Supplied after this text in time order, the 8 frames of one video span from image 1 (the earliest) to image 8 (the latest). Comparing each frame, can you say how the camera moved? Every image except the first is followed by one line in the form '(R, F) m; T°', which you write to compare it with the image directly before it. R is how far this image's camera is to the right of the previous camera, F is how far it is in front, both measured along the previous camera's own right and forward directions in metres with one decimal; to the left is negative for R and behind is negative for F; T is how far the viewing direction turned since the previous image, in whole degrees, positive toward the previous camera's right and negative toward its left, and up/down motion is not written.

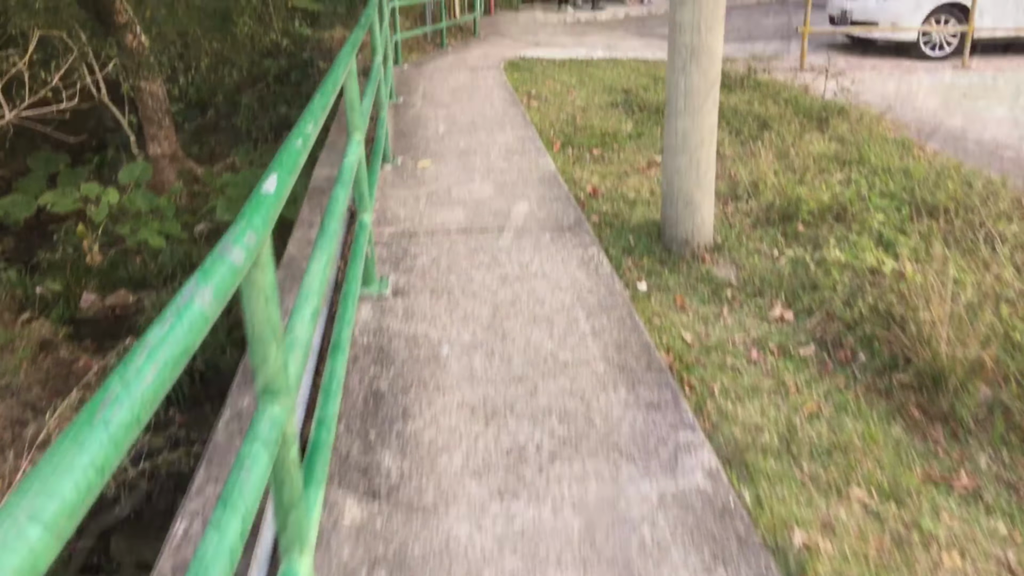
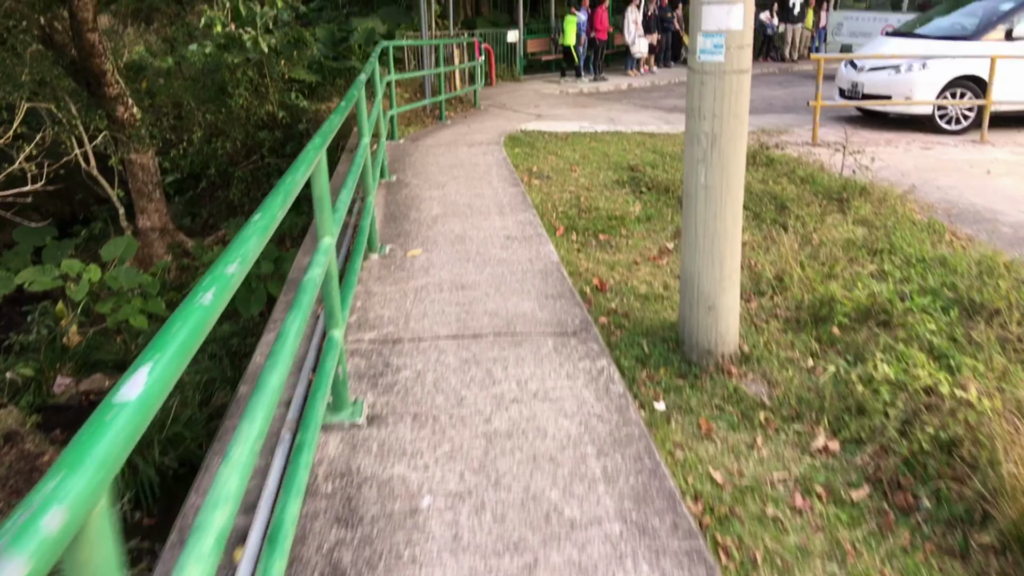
(0.0, +0.4) m; 0°
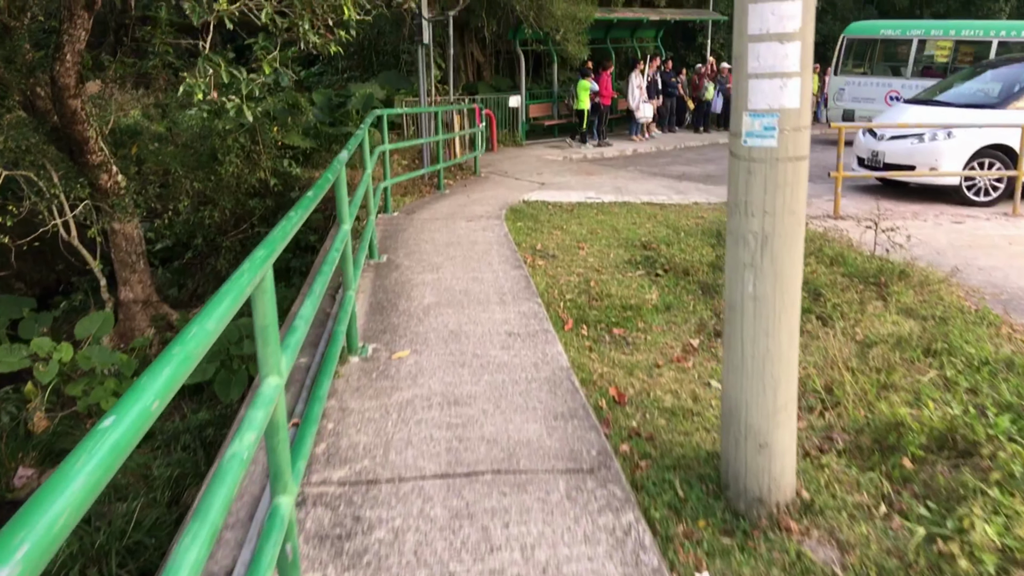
(0.0, +0.6) m; 0°
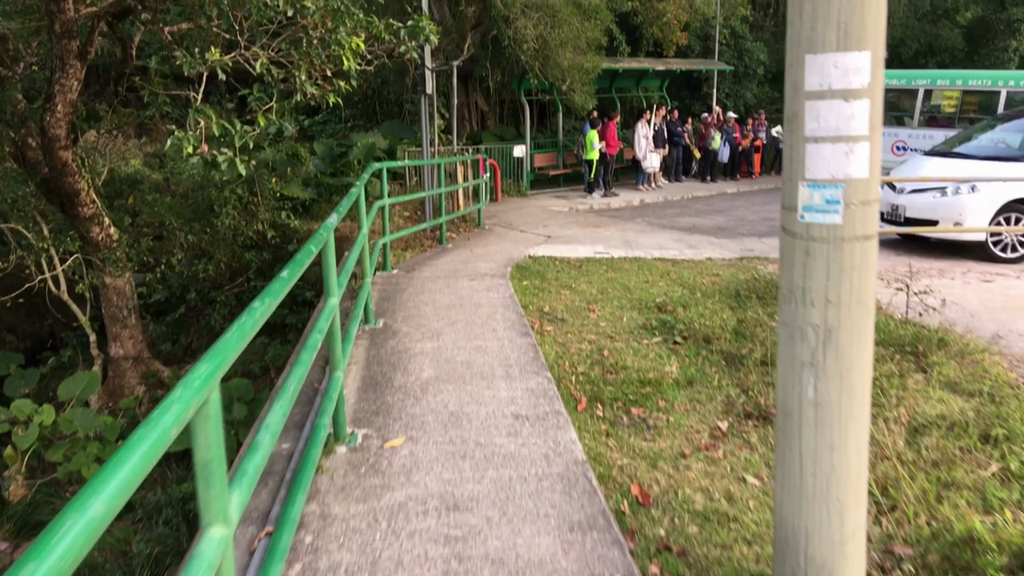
(0.0, +0.4) m; 0°
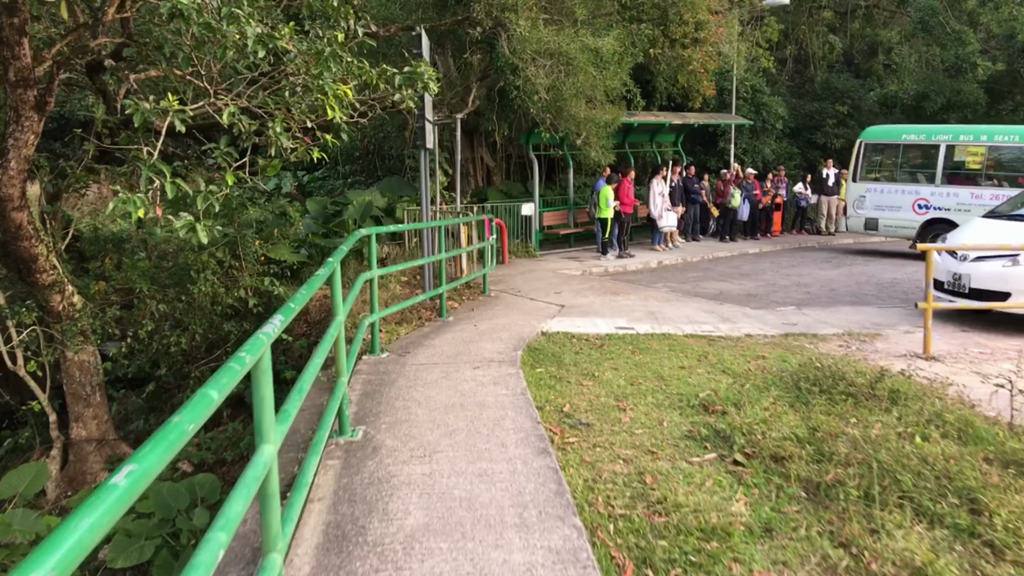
(0.0, +1.0) m; 0°
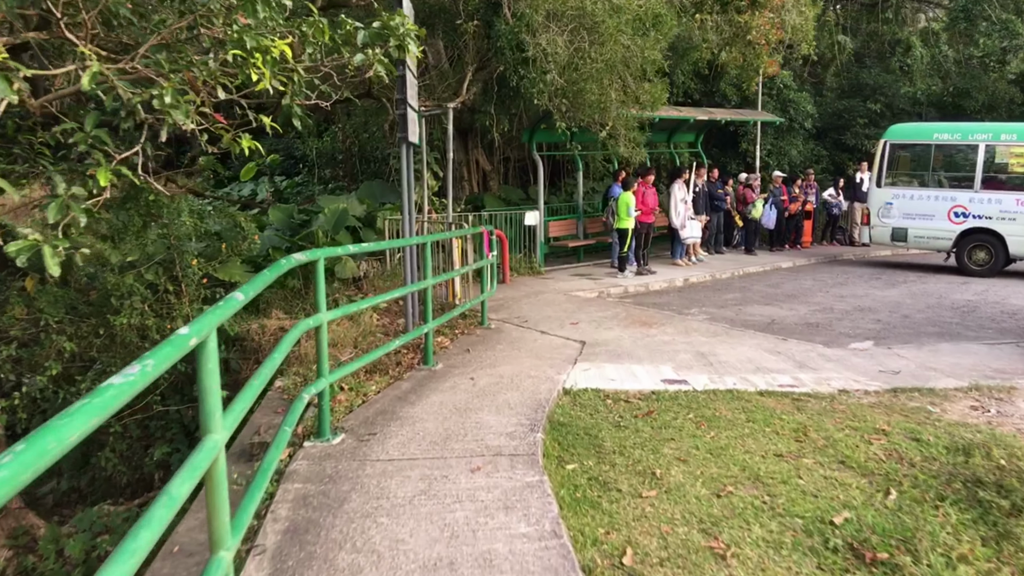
(-0.1, +1.9) m; 0°
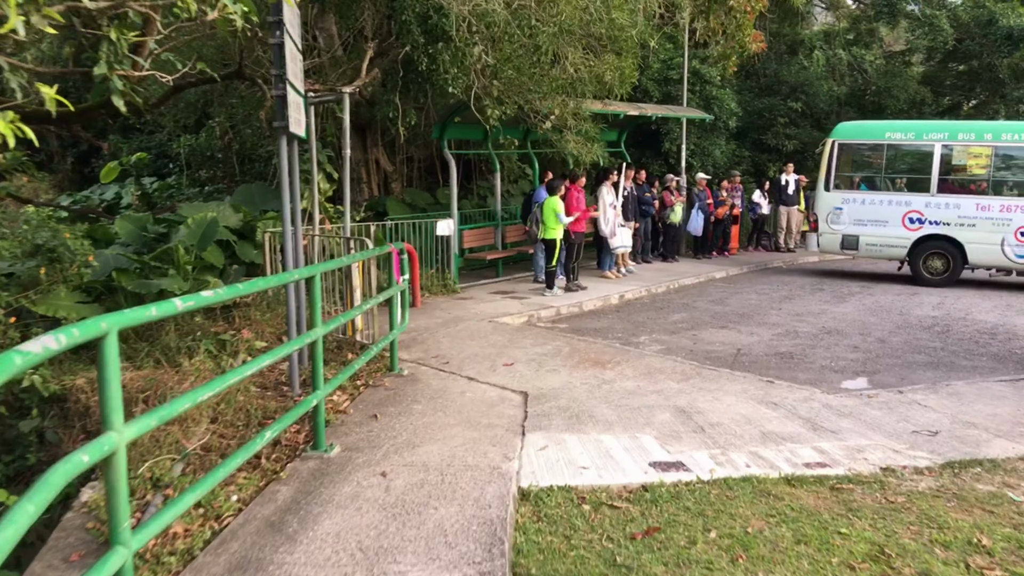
(-0.1, +1.6) m; +7°
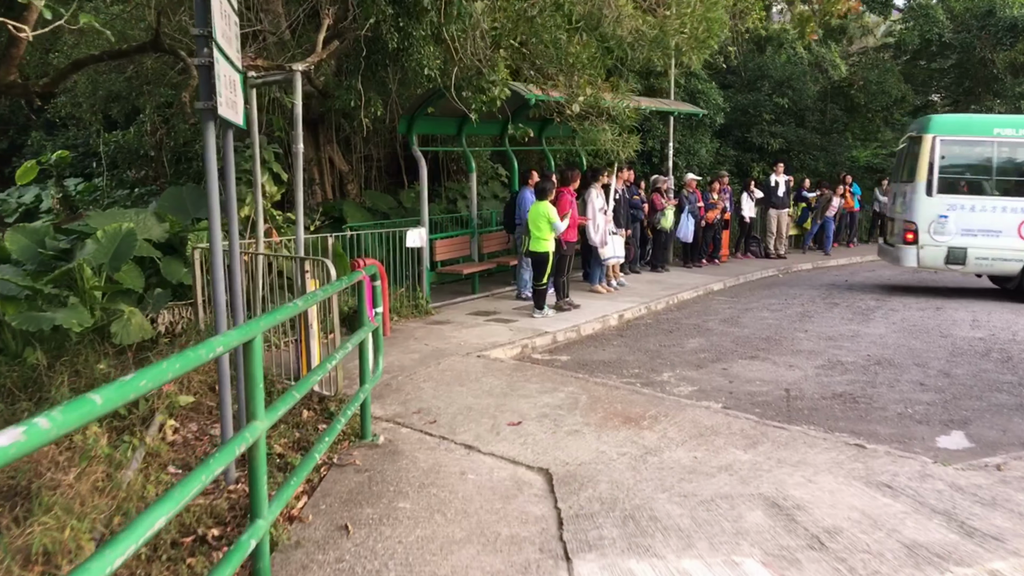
(-0.3, +1.4) m; +3°
